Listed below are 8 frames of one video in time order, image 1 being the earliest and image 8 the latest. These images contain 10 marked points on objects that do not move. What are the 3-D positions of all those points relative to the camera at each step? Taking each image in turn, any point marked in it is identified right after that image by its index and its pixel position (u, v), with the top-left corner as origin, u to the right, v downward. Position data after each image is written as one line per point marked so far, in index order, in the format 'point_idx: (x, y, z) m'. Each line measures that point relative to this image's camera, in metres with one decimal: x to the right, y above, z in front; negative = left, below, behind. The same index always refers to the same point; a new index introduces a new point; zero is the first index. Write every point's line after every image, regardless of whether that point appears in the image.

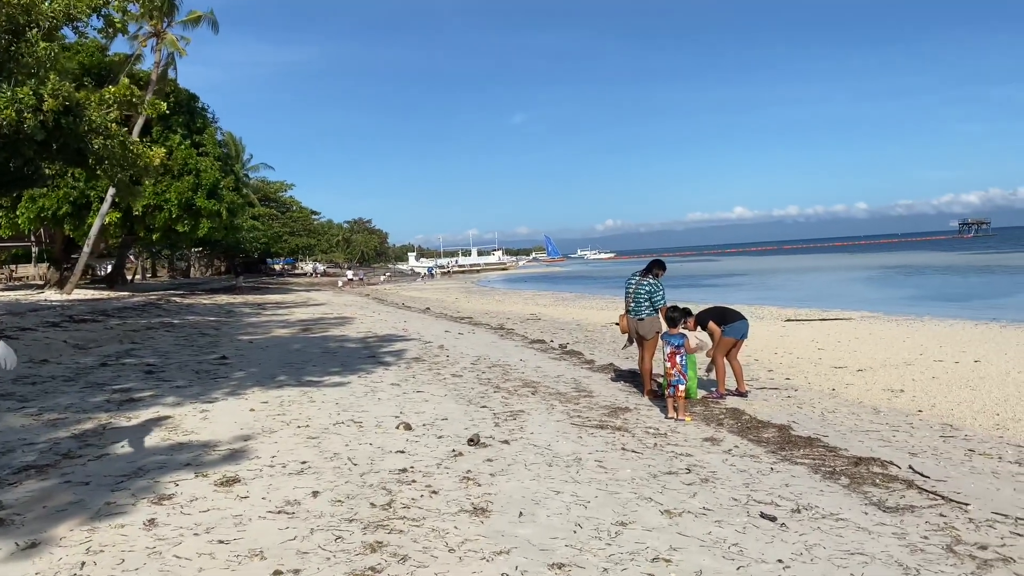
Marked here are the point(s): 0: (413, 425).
0: (-0.8, -1.1, +6.7) m
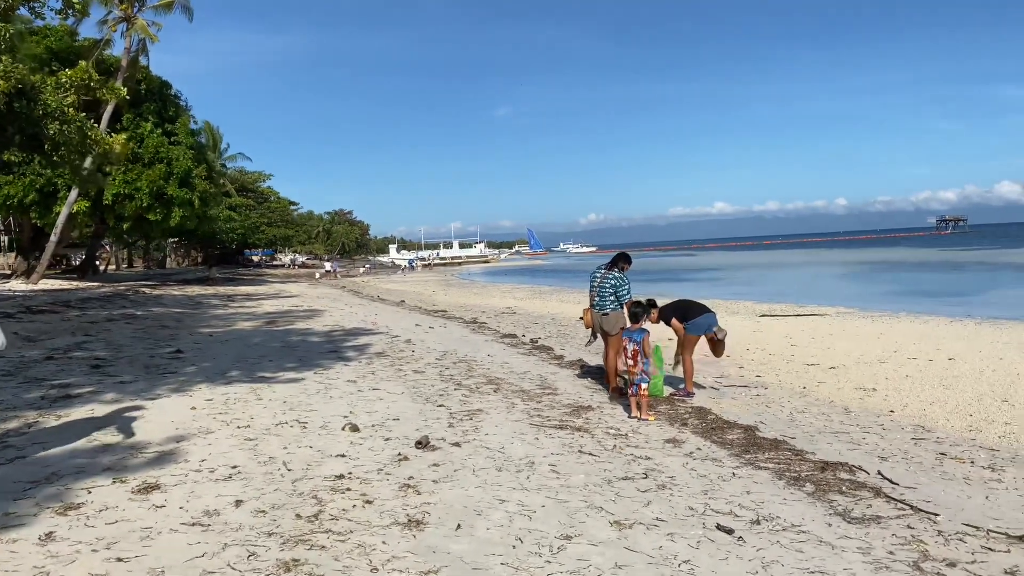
0: (-1.2, -1.1, +6.3) m
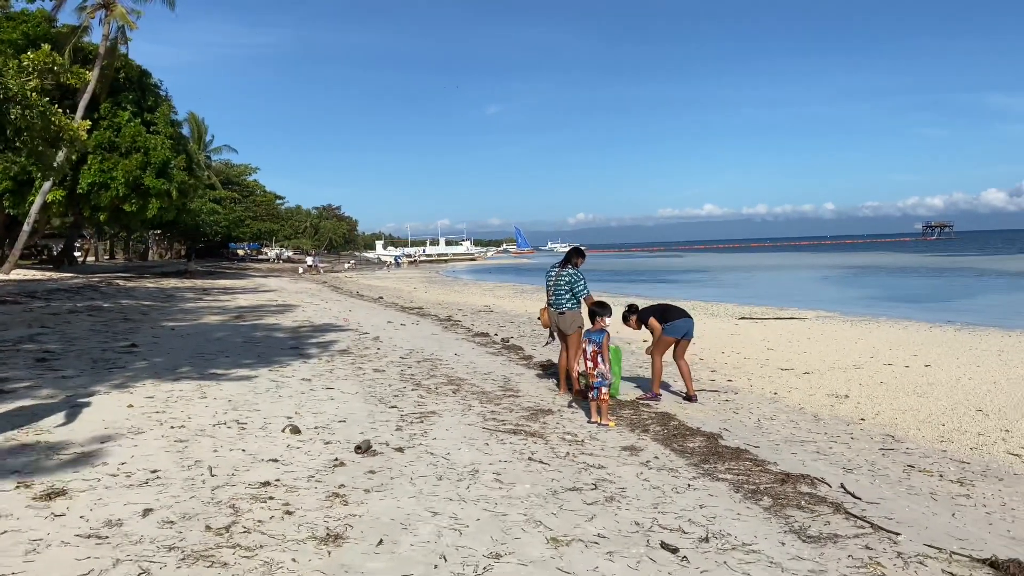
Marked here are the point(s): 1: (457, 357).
0: (-1.5, -1.0, +6.0) m
1: (-0.7, -0.9, +11.0) m
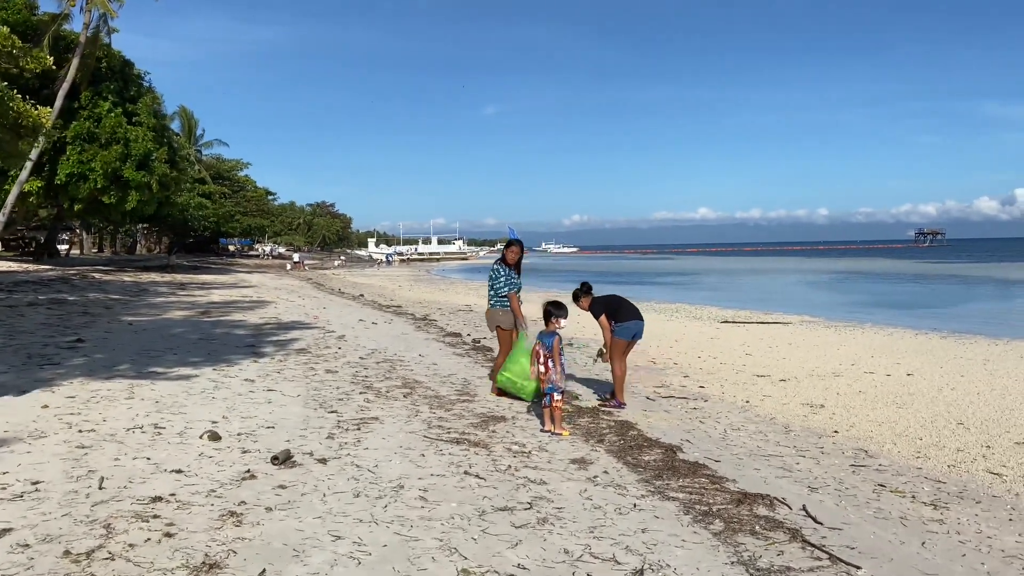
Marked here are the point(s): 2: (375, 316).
0: (-1.9, -1.0, +5.5) m
1: (-1.2, -0.9, +10.5) m
2: (-2.8, -0.6, +16.9) m
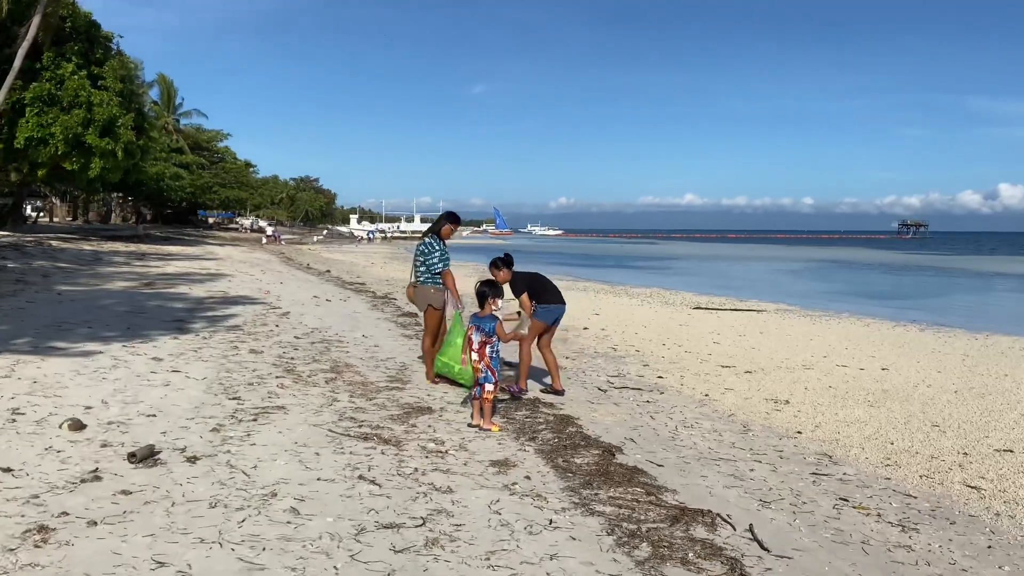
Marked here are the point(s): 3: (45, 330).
0: (-2.4, -0.8, +4.8) m
1: (-1.8, -0.6, +9.8) m
2: (-3.5, -0.1, +16.1) m
3: (-4.6, -0.4, +8.1) m
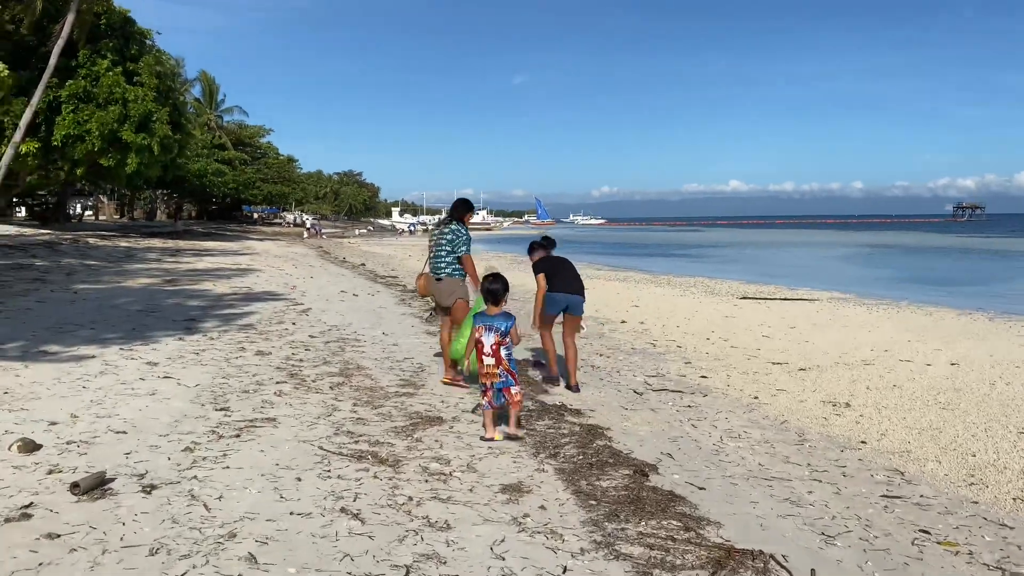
0: (-2.3, -0.8, +4.2) m
1: (-1.4, -0.5, +9.2) m
2: (-2.8, 0.0, +15.6) m
3: (-4.3, -0.4, +7.7) m
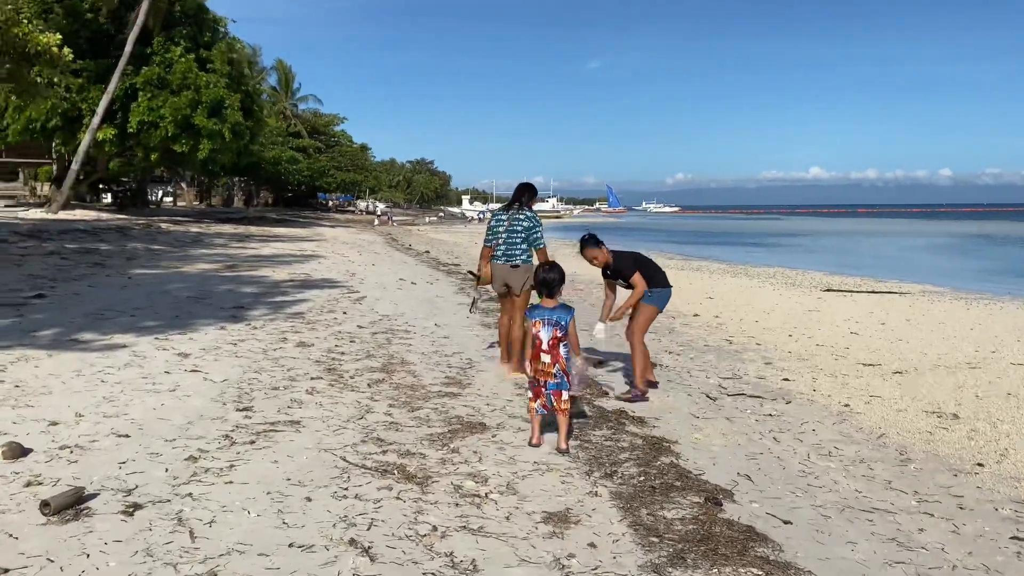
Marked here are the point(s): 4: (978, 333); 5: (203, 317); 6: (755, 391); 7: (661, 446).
0: (-2.1, -0.7, +3.8) m
1: (-0.8, -0.4, +8.6) m
2: (-1.6, +0.2, +15.1) m
3: (-3.8, -0.3, +7.4) m
4: (+5.5, -0.5, +9.9) m
5: (-3.0, -0.3, +8.1) m
6: (+1.9, -0.8, +6.5) m
7: (+0.8, -0.9, +4.6) m
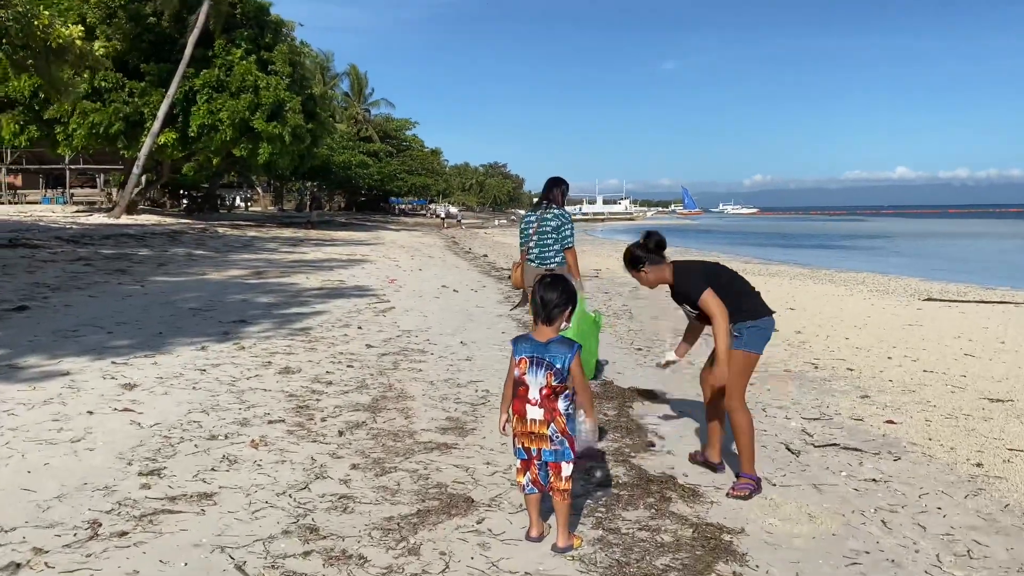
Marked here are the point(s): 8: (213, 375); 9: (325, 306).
0: (-2.2, -0.8, +2.6) m
1: (-0.5, -0.5, +7.3) m
2: (-0.7, +0.1, +13.9) m
3: (-3.6, -0.4, +6.4) m
4: (+5.9, -0.7, +8.1) m
5: (-2.7, -0.4, +7.0) m
6: (+2.0, -0.9, +5.0) m
7: (+0.8, -1.0, +3.2) m
8: (-2.0, -0.6, +5.5) m
9: (-2.1, -0.2, +9.5) m
